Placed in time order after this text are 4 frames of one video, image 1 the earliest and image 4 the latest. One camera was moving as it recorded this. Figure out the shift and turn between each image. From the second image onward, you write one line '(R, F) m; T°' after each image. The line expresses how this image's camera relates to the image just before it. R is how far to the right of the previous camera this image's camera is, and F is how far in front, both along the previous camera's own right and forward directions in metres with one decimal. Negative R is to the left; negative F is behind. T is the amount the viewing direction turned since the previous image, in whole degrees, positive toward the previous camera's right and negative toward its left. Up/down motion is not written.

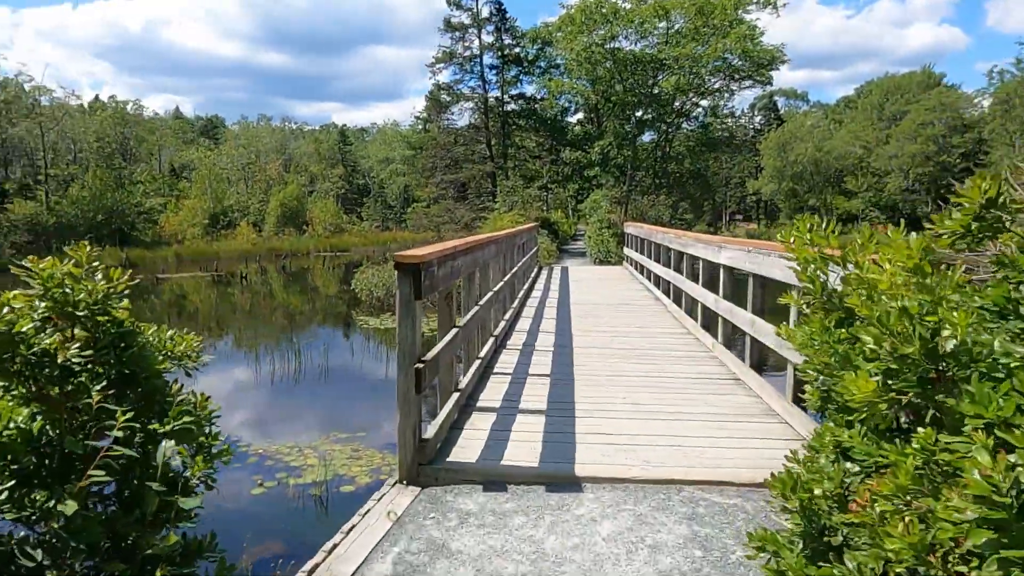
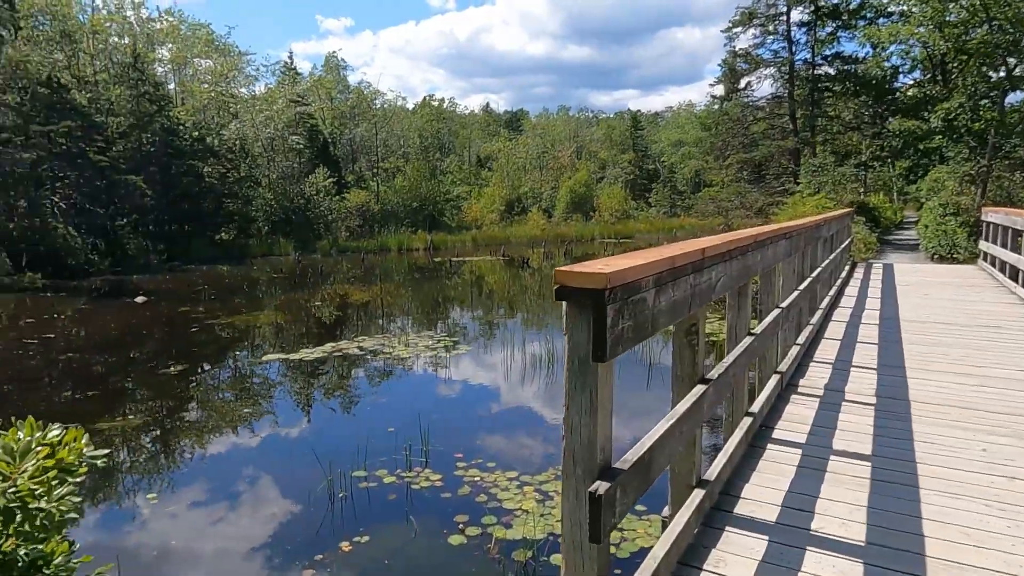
(0.0, +1.1) m; -25°
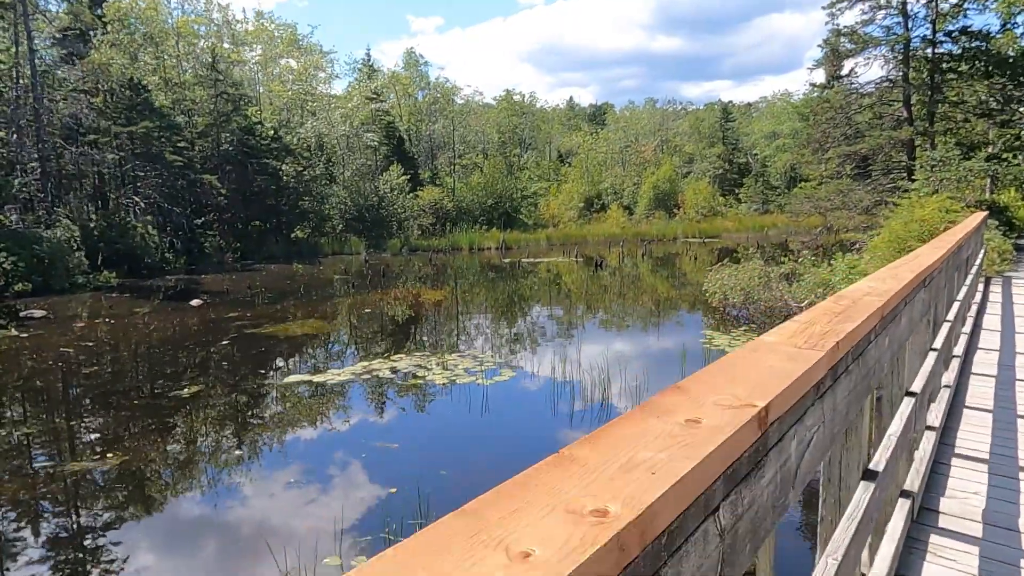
(+0.3, +0.9) m; -7°
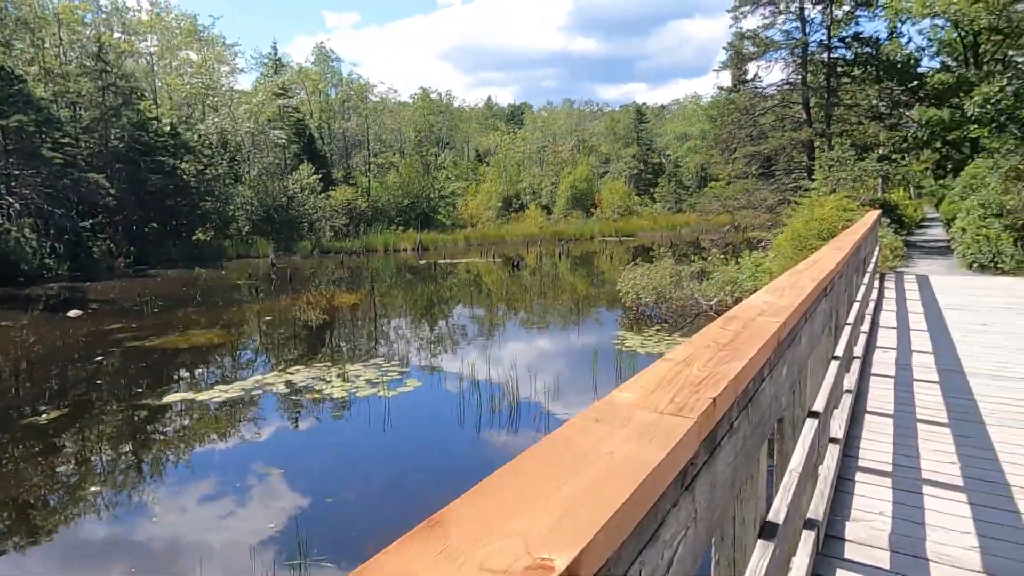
(+0.2, +0.3) m; +7°
